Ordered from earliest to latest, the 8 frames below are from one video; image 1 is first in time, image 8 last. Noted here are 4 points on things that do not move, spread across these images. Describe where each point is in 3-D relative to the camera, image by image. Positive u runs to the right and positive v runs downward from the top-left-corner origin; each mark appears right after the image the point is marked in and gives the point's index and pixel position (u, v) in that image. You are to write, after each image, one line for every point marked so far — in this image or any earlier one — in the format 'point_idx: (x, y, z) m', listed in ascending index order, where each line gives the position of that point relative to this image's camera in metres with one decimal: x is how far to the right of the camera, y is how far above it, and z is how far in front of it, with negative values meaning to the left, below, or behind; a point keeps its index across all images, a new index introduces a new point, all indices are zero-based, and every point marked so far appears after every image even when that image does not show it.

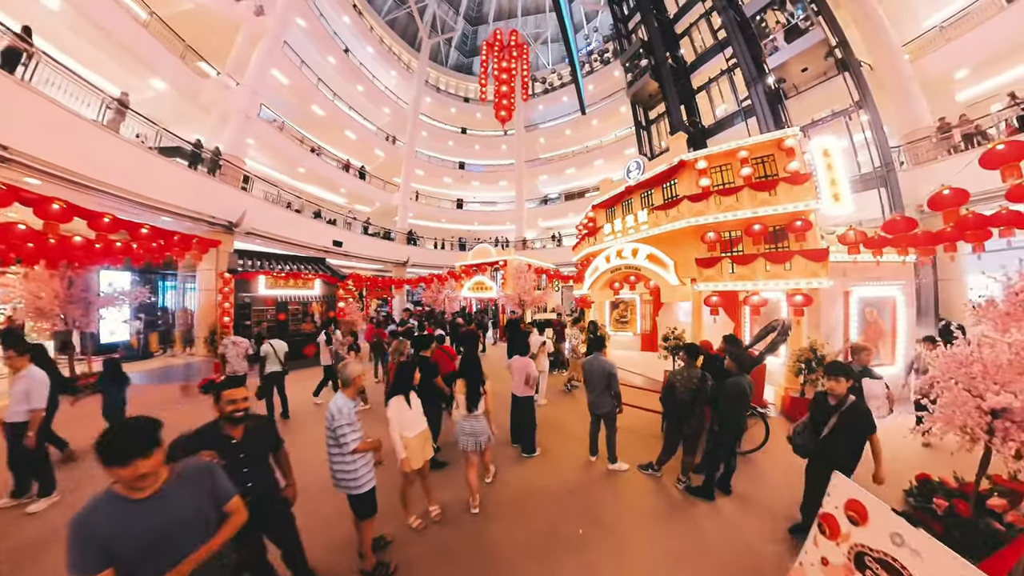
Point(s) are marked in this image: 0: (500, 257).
0: (-0.4, +1.0, +11.3) m
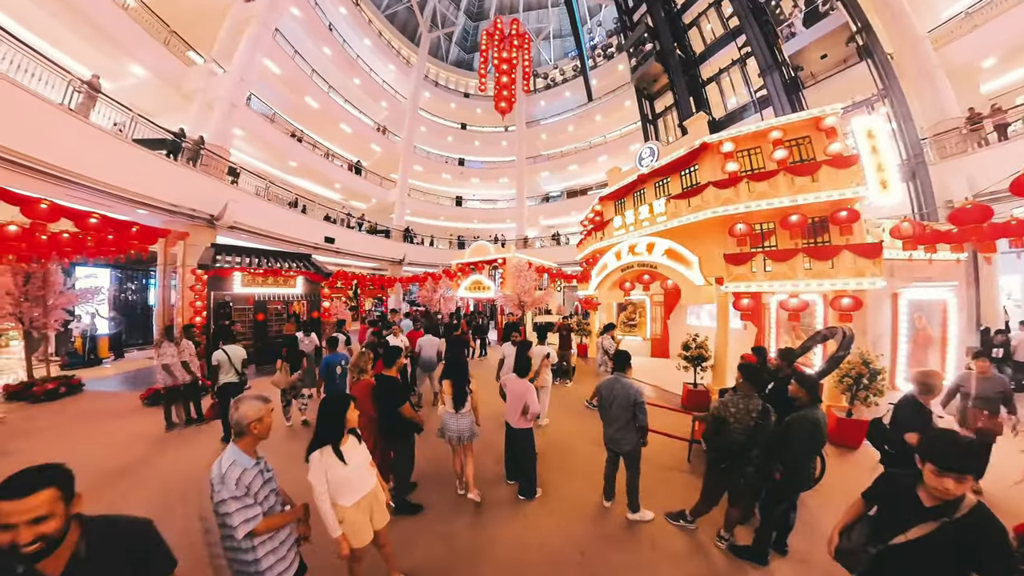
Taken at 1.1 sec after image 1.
0: (-0.4, +1.0, +10.5) m
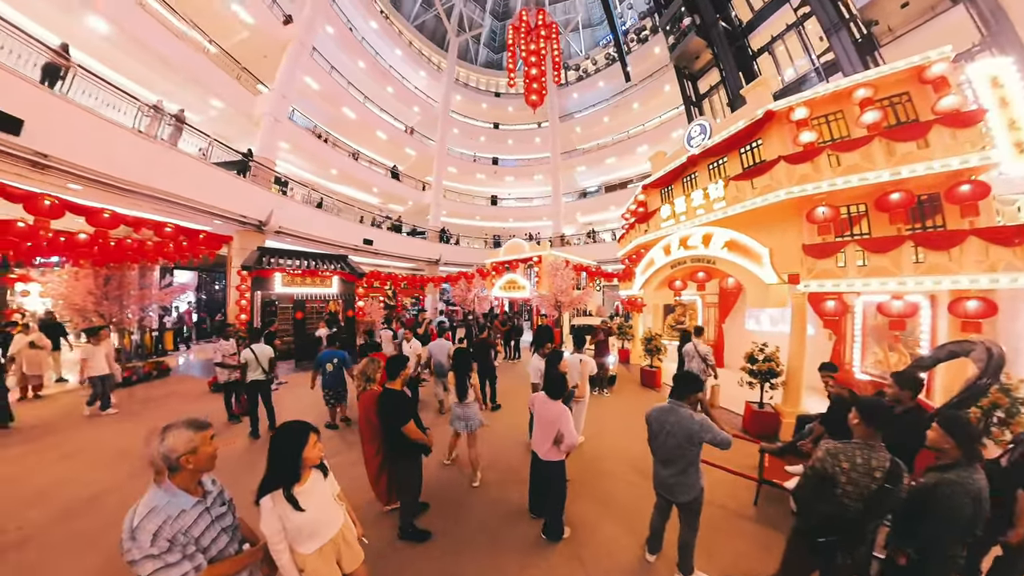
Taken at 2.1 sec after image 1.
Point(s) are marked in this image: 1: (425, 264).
0: (+0.6, +1.0, +9.9) m
1: (-4.6, +1.3, +18.4) m
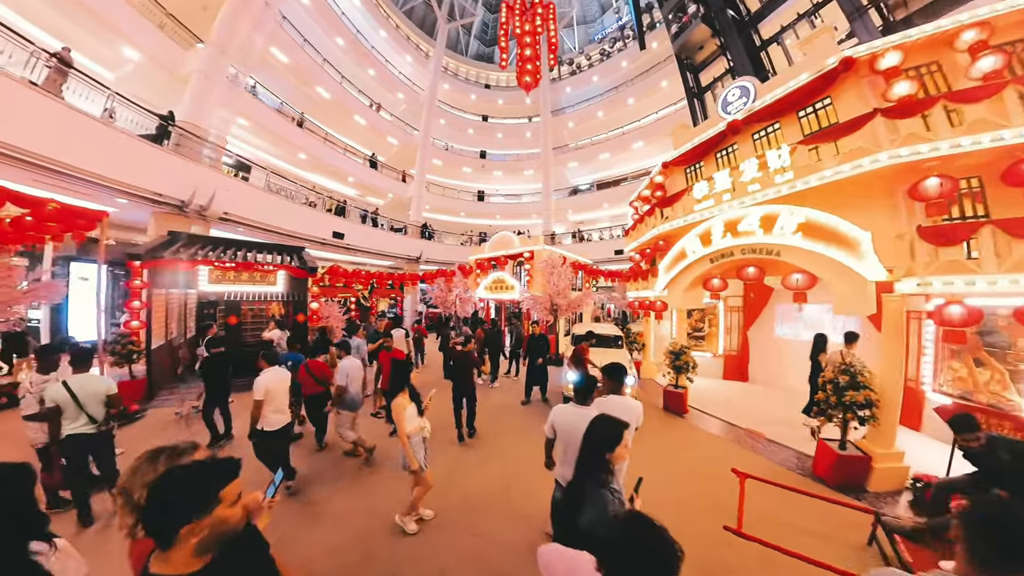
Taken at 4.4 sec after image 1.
0: (+0.3, +1.0, +8.6) m
1: (-5.3, +1.3, +16.9) m
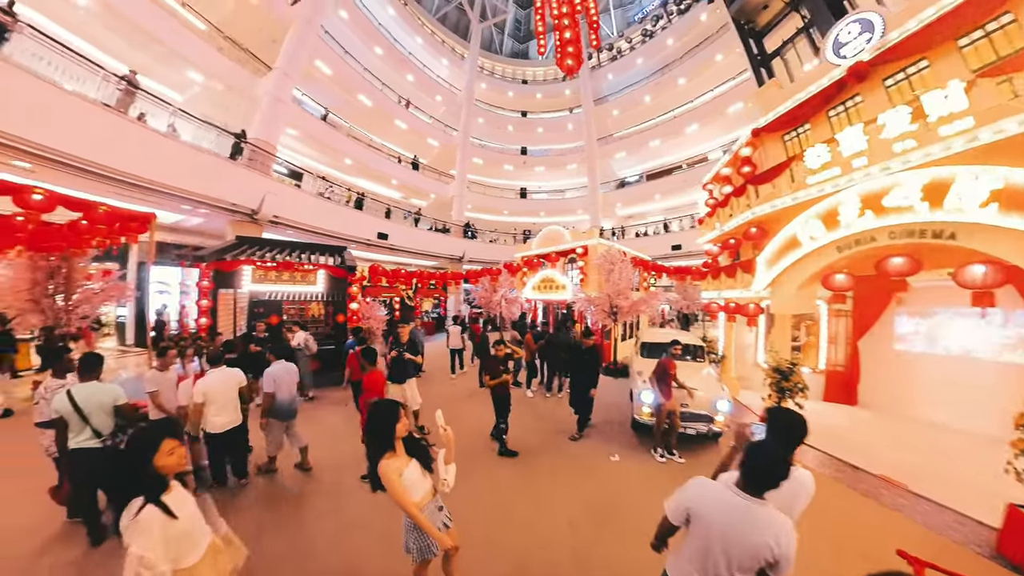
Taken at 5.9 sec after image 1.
0: (+1.4, +1.0, +7.8) m
1: (-3.1, +1.3, +16.7) m
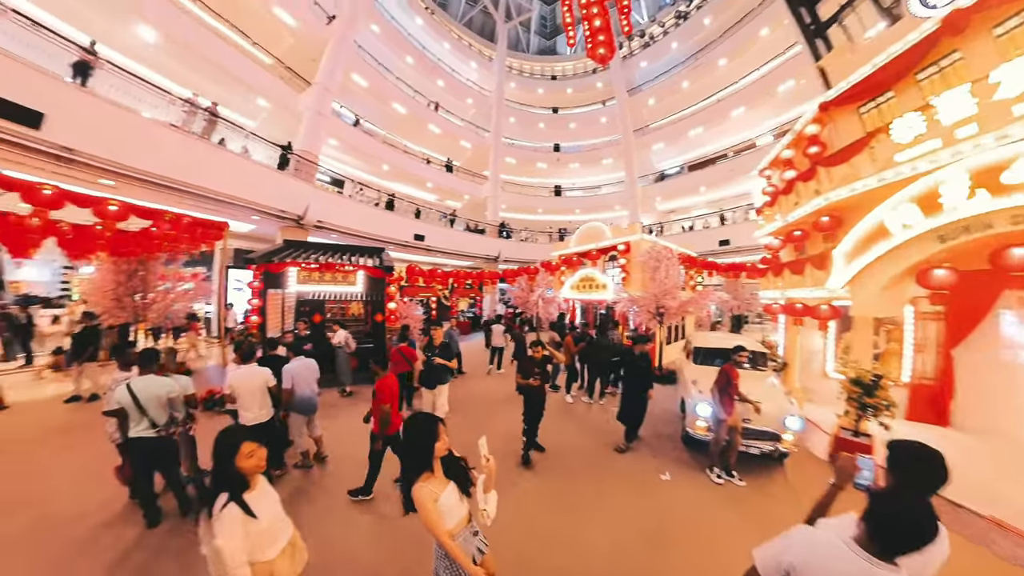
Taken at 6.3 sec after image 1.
0: (+2.2, +1.1, +7.5) m
1: (-1.4, +1.3, +16.7) m
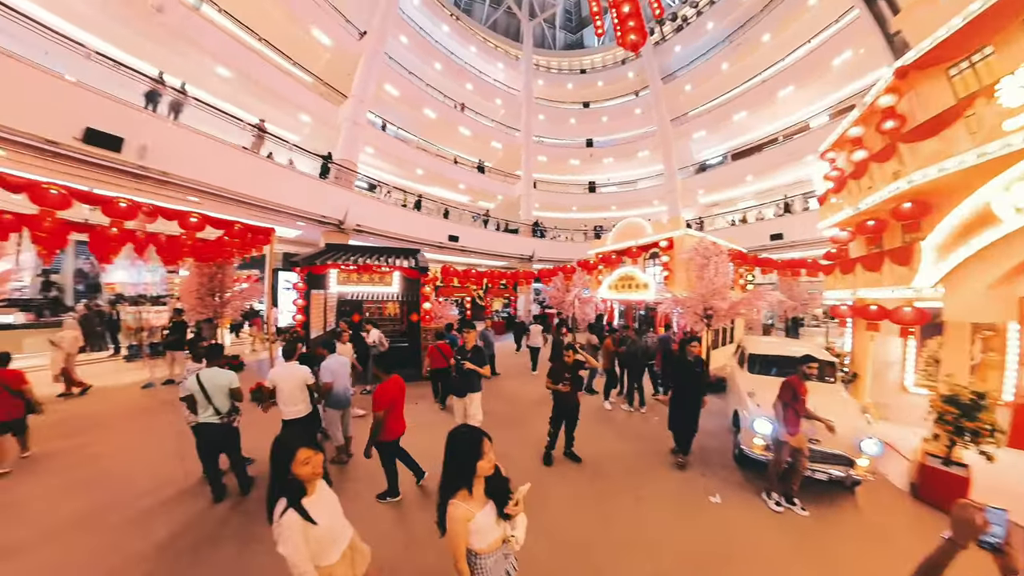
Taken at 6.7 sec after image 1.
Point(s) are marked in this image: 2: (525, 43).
0: (+2.9, +1.1, +7.1) m
1: (+0.2, +1.3, +16.7) m
2: (+0.9, +14.2, +19.8) m
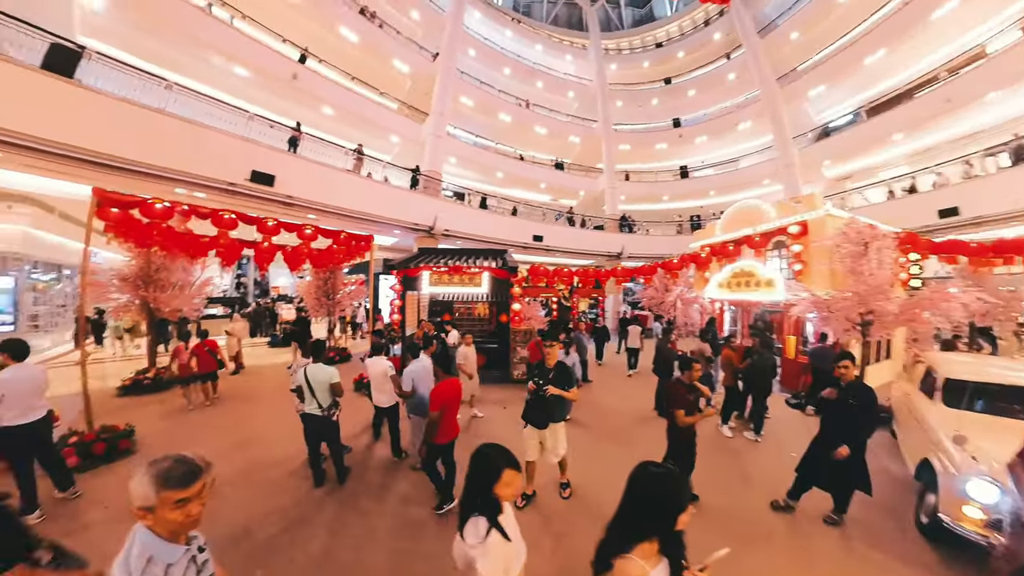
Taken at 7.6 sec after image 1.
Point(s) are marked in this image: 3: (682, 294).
0: (+4.5, +1.1, +5.9) m
1: (+4.0, +1.4, +15.9) m
2: (+5.1, +14.3, +18.7) m
3: (+4.2, -0.1, +9.2) m
